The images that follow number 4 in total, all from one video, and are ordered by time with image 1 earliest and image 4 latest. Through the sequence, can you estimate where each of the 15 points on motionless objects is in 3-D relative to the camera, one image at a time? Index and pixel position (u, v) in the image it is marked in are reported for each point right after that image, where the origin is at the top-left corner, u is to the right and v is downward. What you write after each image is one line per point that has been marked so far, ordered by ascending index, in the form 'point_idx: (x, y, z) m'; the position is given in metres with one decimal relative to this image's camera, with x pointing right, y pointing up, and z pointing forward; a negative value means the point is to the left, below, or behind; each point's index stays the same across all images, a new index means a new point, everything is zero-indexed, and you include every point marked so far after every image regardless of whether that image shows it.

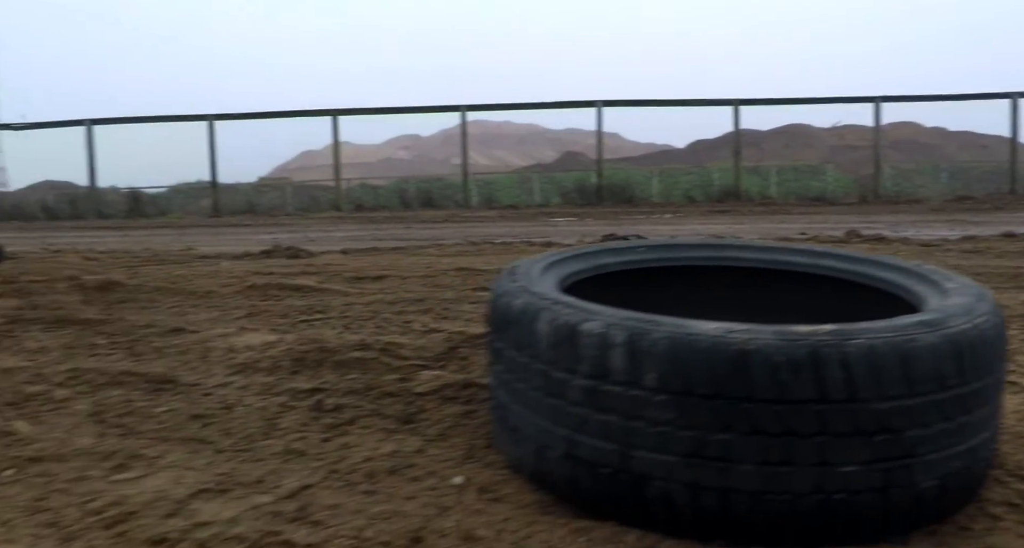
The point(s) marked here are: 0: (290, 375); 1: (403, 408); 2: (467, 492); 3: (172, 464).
0: (-1.2, -0.6, +4.2) m
1: (-0.5, -0.7, +3.7) m
2: (-0.2, -0.9, +2.9) m
3: (-1.6, -0.9, +3.3) m
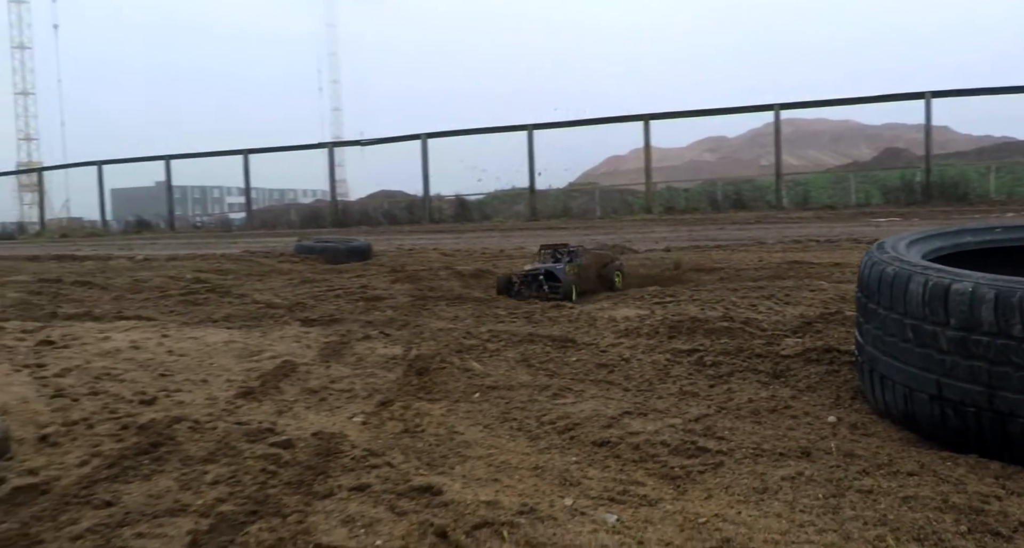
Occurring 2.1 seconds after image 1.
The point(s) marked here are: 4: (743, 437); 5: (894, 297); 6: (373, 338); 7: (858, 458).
0: (+1.2, -0.5, +5.3) m
1: (+1.6, -0.6, +4.5) m
2: (+1.7, -0.8, +3.7) m
3: (+0.5, -0.8, +4.6) m
4: (+1.2, -0.9, +3.7) m
5: (+2.0, -0.1, +3.6) m
6: (-1.4, -0.6, +7.0) m
7: (+1.6, -0.9, +3.3) m
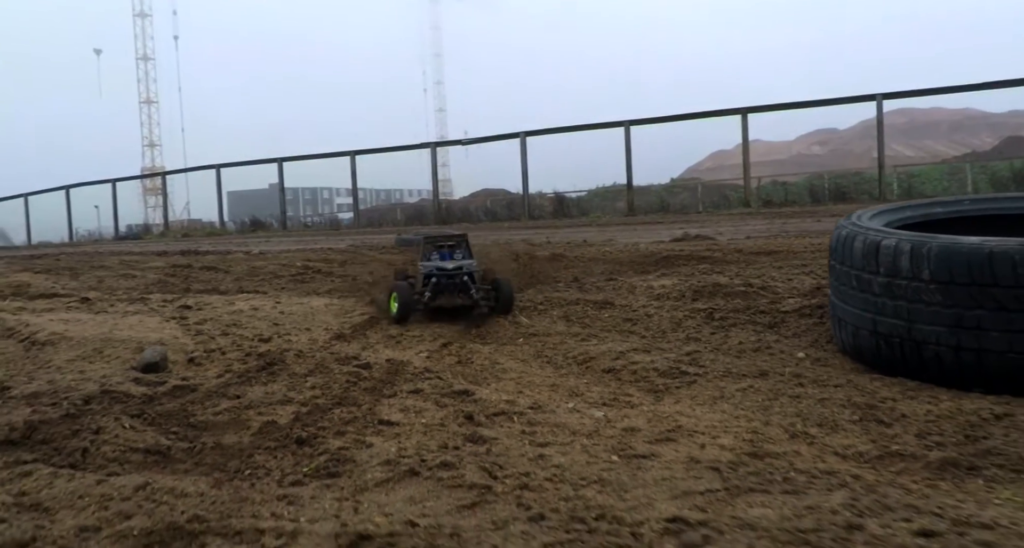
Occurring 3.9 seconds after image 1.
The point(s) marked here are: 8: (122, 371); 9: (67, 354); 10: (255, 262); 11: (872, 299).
0: (+1.5, -0.2, +6.2) m
1: (+1.9, -0.3, +5.3) m
2: (+1.8, -0.5, +4.5) m
3: (+0.8, -0.5, +5.5) m
4: (+1.3, -0.6, +4.6) m
5: (+2.1, +0.1, +4.4) m
6: (-0.8, -0.3, +8.2) m
7: (+1.7, -0.6, +4.1) m
8: (-2.9, -0.7, +5.3) m
9: (-3.8, -0.7, +6.0) m
10: (-6.3, +0.3, +17.3) m
11: (+2.0, -0.1, +4.1) m
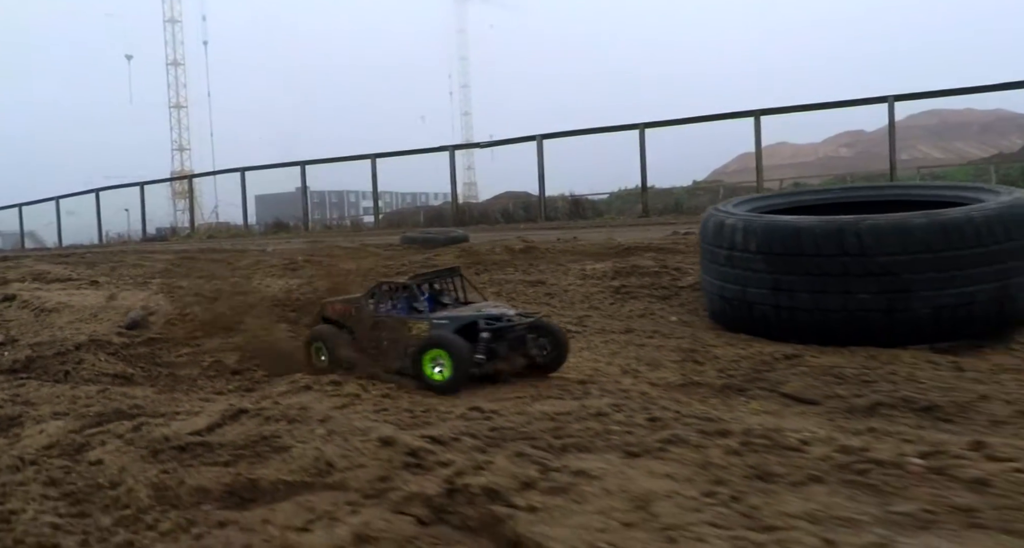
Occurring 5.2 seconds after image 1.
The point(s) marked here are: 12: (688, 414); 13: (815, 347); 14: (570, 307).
0: (+0.9, 0.0, +7.0) m
1: (+1.3, -0.1, +6.1) m
2: (+1.2, -0.3, +5.3) m
3: (+0.2, -0.3, +6.4) m
4: (+0.7, -0.4, +5.4) m
5: (+1.4, +0.3, +5.2) m
6: (-1.3, -0.1, +9.1) m
7: (+1.0, -0.4, +5.0) m
8: (-3.5, -0.5, +6.2) m
9: (-4.4, -0.4, +6.9) m
10: (-6.6, +0.5, +18.3) m
11: (+1.4, 0.0, +4.9) m
12: (+0.8, -0.7, +3.3) m
13: (+1.9, -0.5, +4.5) m
14: (+0.5, -0.3, +6.2) m
